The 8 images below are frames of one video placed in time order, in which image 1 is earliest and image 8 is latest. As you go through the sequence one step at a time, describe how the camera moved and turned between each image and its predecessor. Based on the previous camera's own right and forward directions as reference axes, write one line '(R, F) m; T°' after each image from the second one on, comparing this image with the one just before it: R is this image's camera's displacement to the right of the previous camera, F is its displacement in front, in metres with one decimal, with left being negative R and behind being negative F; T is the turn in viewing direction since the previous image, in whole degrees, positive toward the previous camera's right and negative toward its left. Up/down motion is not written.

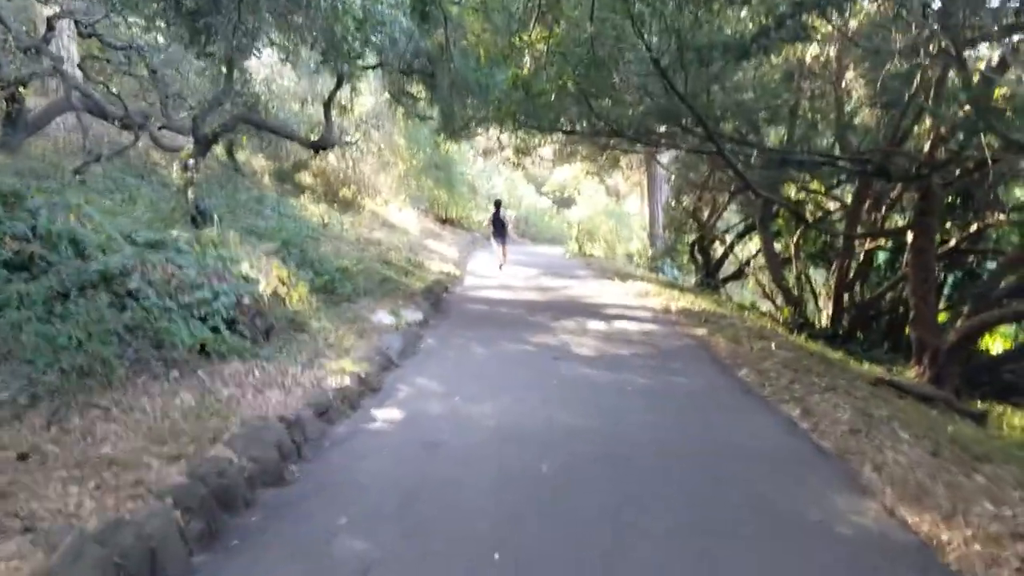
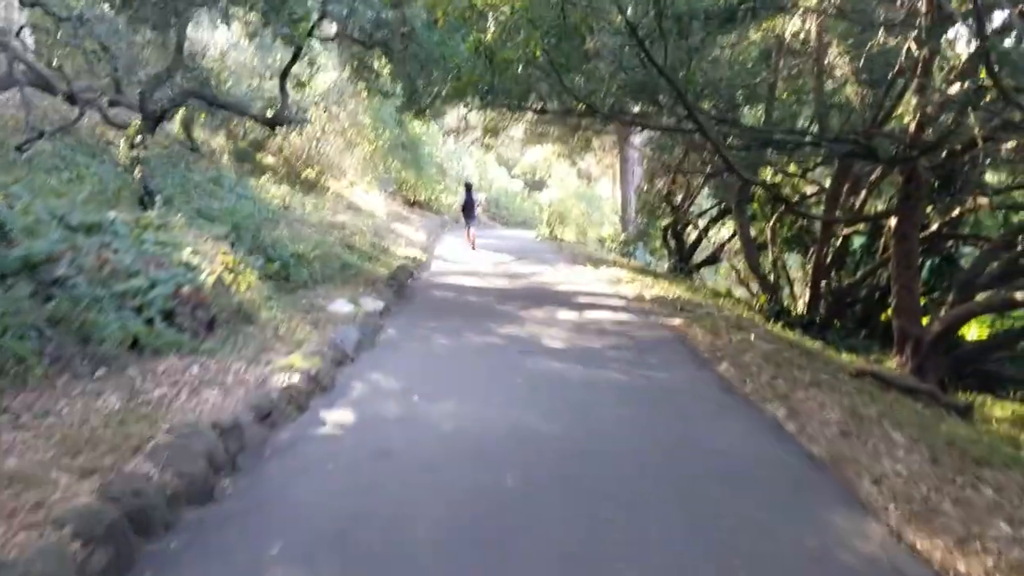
(+0.1, +0.7) m; +2°
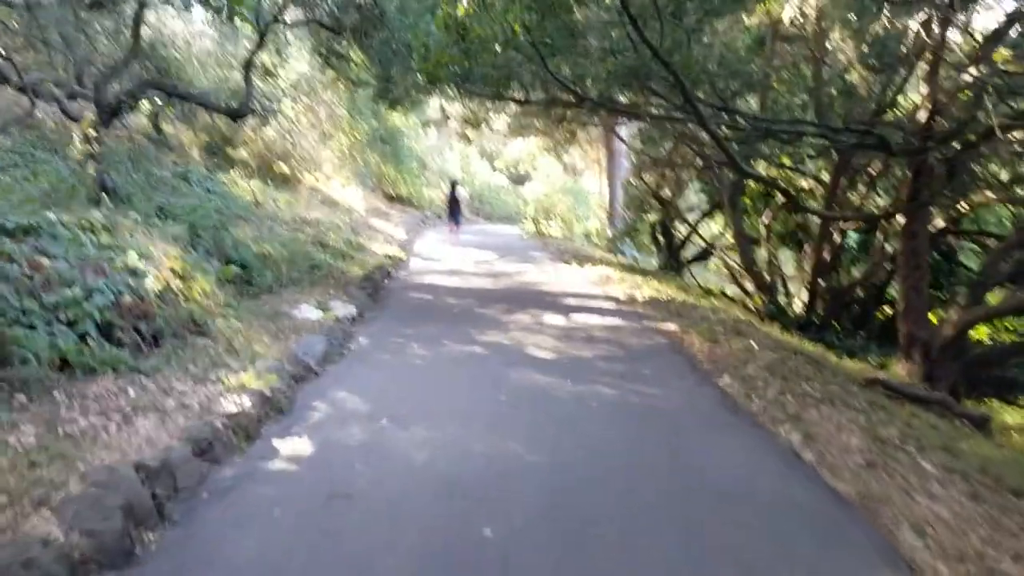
(+0.1, +0.9) m; +1°
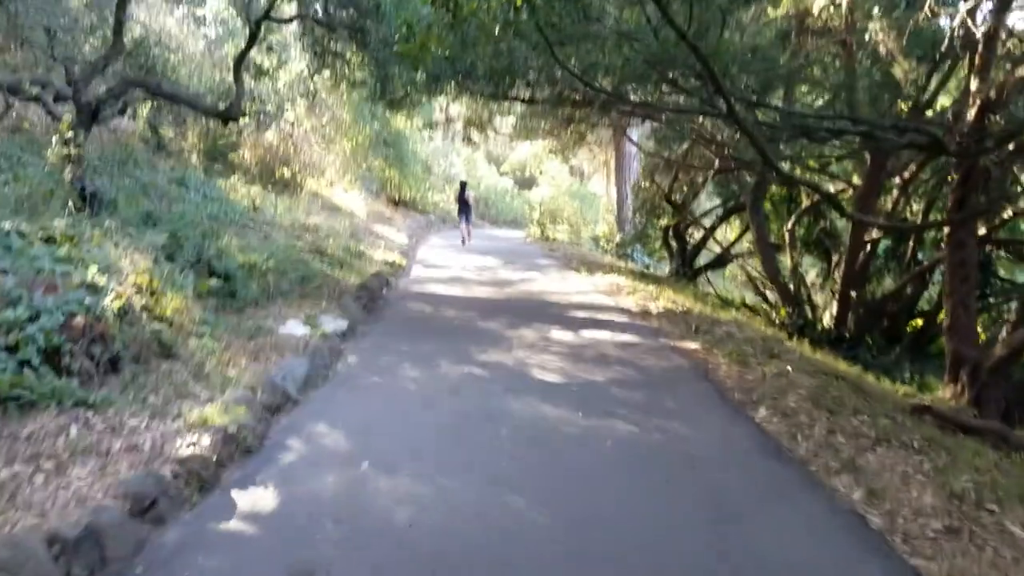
(0.0, +1.0) m; -1°
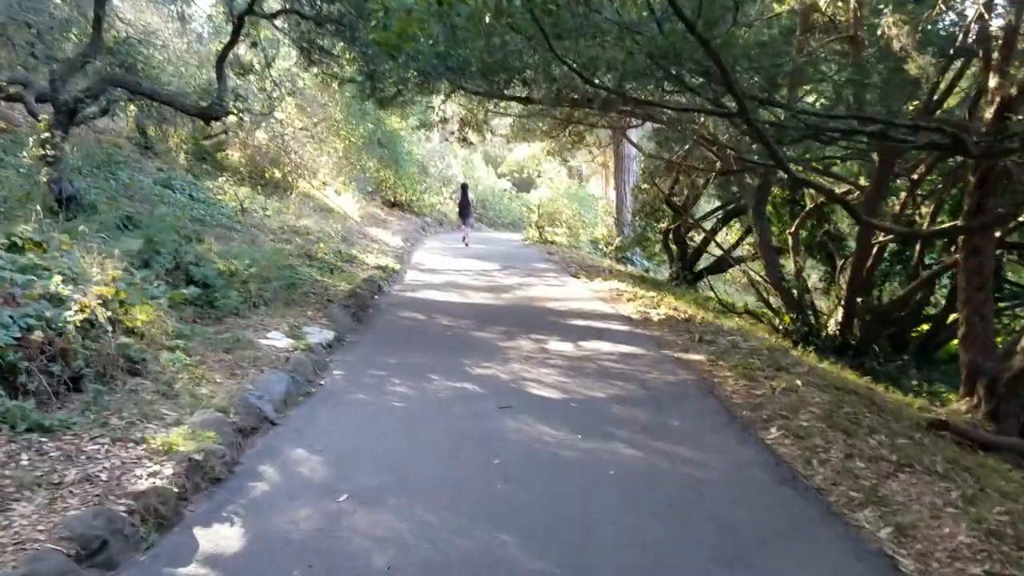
(0.0, +0.5) m; 0°
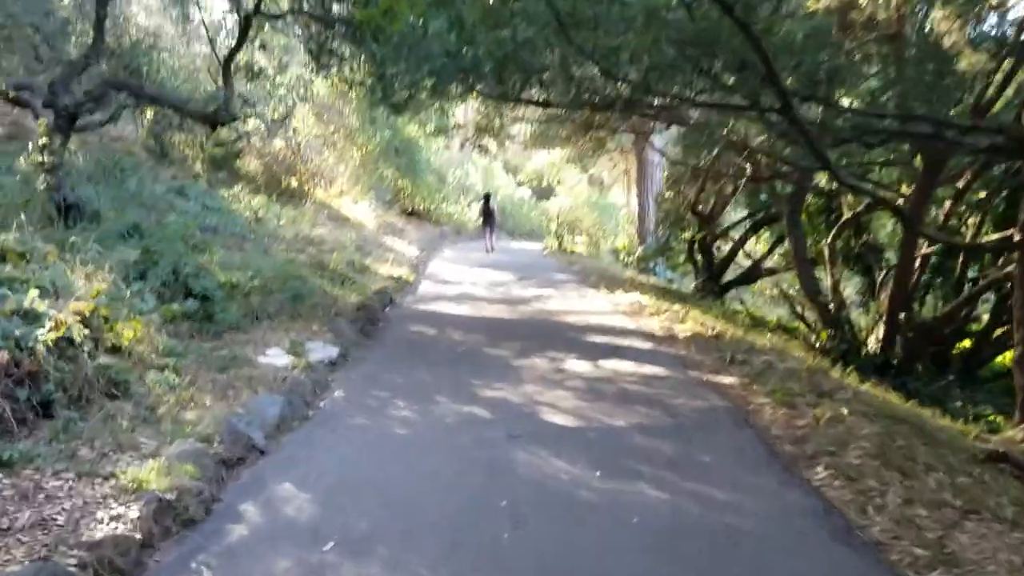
(+0.1, +0.7) m; -2°
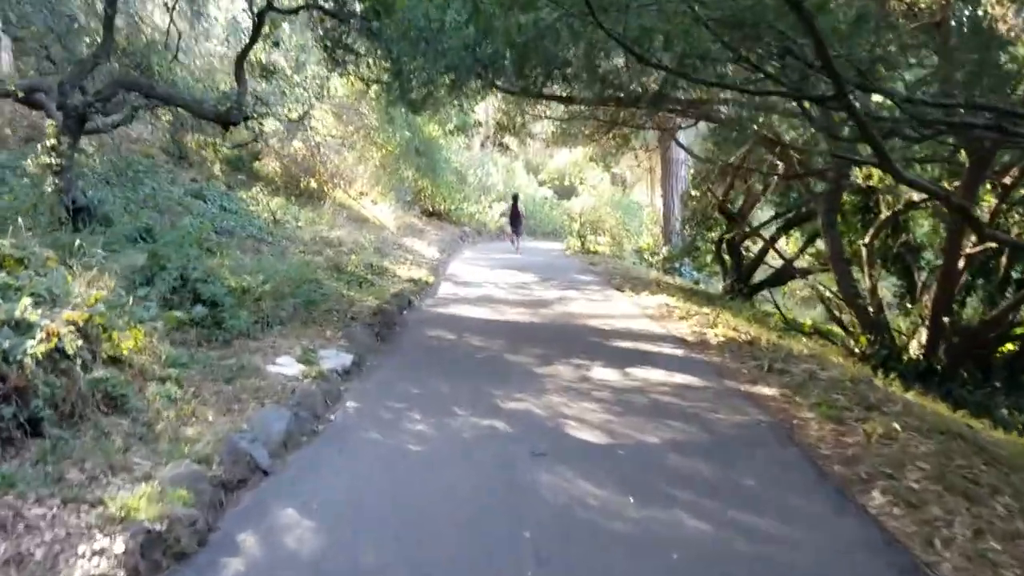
(0.0, +0.5) m; -2°
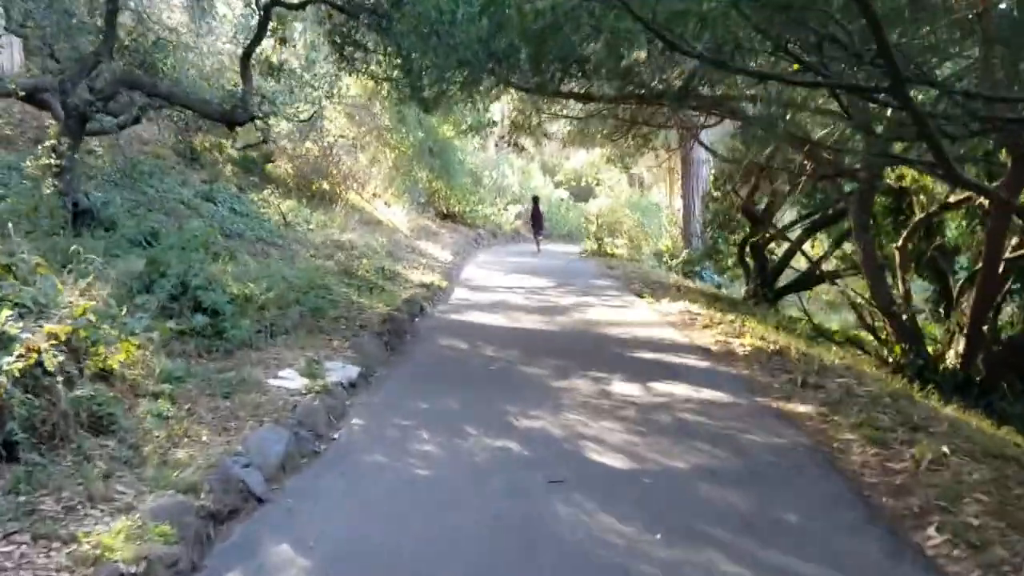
(0.0, +0.5) m; -1°
